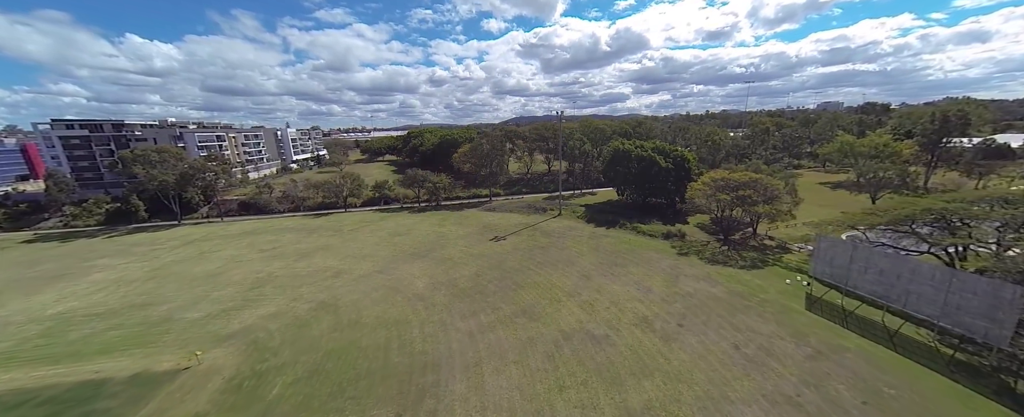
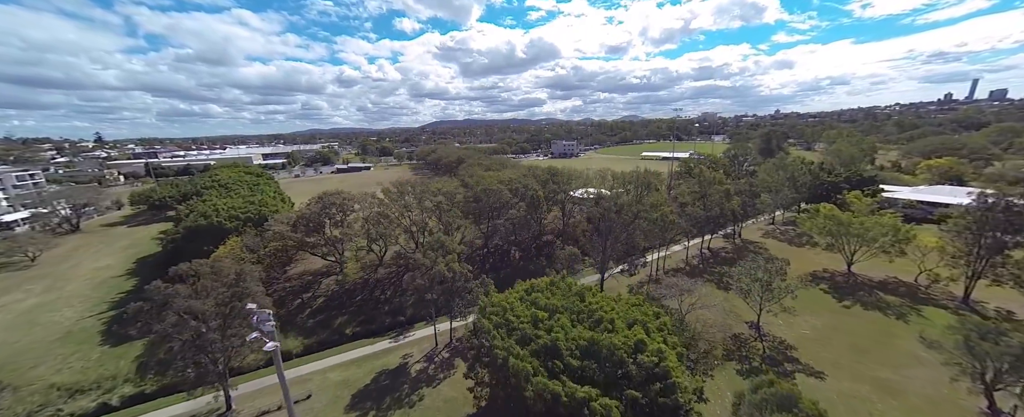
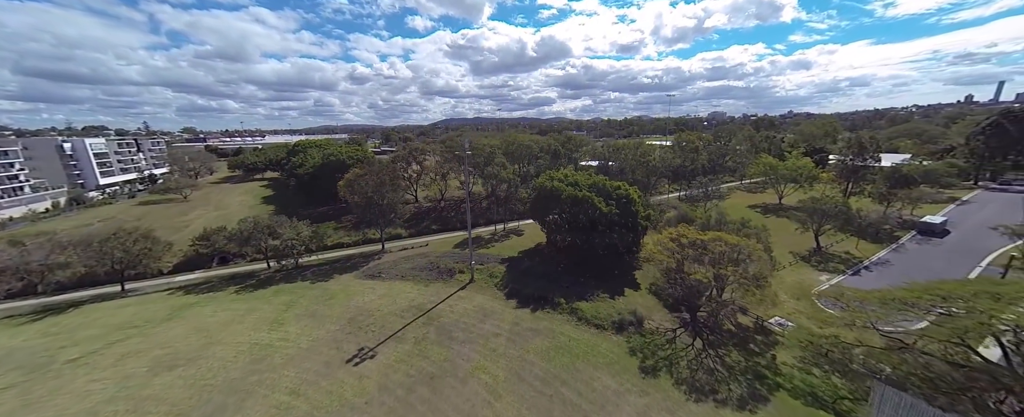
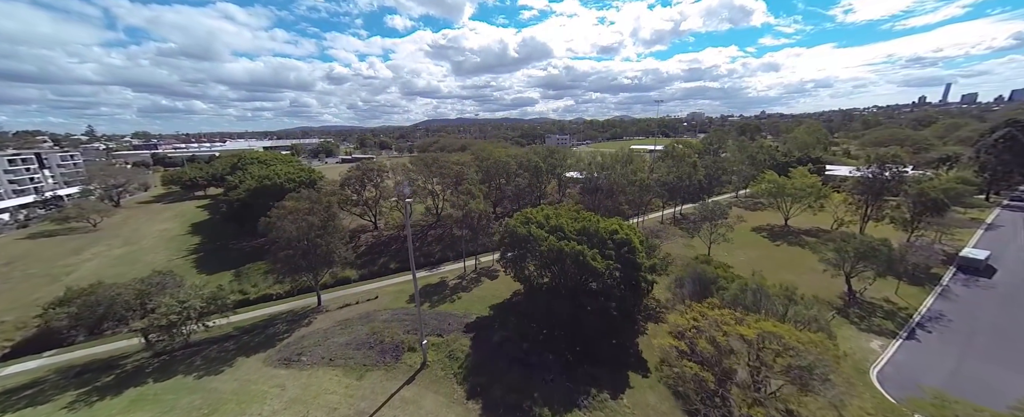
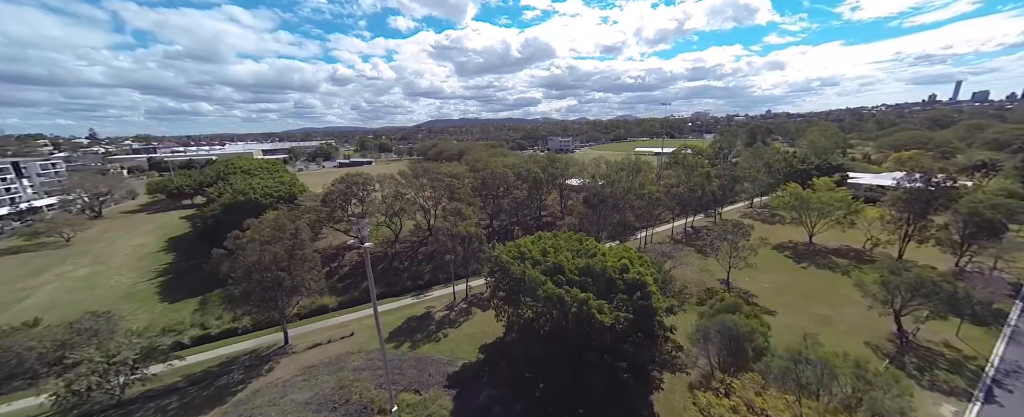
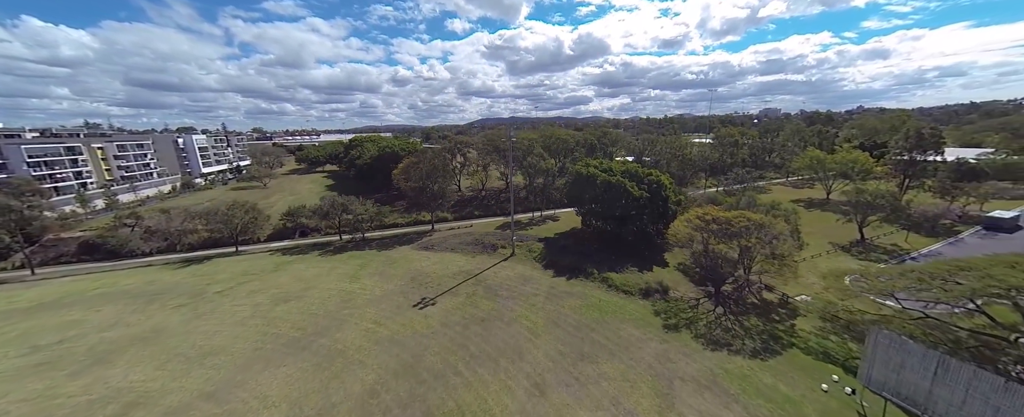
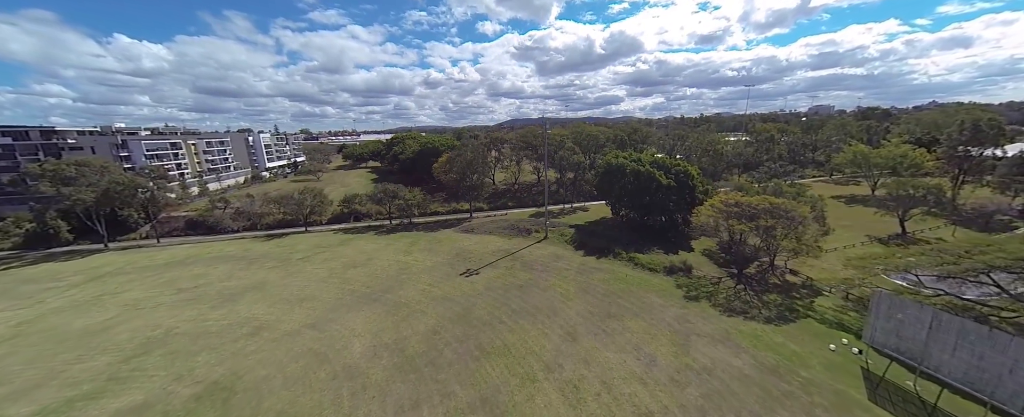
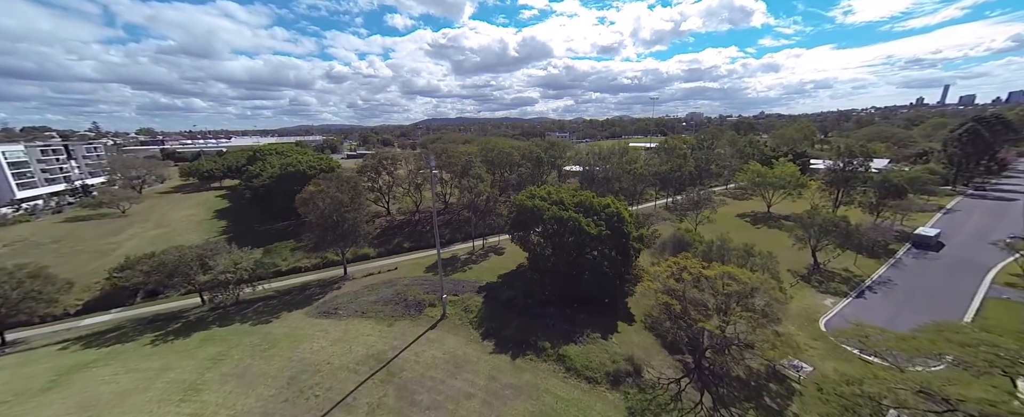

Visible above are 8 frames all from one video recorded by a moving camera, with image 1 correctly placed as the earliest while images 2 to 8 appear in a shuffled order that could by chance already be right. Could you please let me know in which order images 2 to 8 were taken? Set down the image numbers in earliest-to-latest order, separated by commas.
7, 6, 3, 8, 4, 5, 2
